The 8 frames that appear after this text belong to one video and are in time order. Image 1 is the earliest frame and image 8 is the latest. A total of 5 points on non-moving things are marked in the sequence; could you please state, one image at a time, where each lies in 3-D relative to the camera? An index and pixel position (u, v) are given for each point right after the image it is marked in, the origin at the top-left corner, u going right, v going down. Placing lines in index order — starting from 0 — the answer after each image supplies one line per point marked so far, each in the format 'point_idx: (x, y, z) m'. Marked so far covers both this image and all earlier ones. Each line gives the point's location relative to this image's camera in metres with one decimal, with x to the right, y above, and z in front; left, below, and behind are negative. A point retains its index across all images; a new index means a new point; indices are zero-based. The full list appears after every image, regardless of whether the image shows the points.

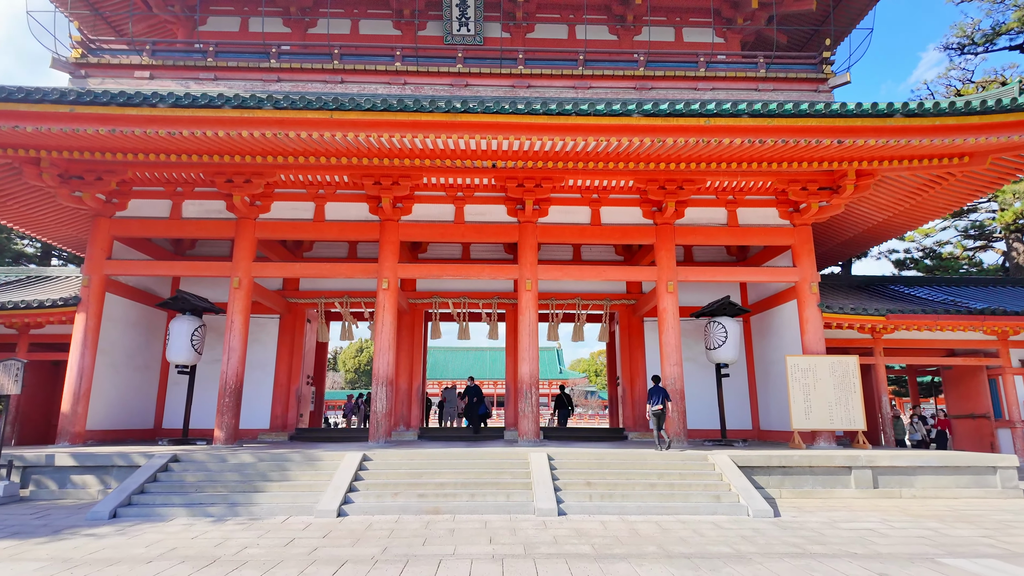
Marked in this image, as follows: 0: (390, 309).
0: (-1.9, -0.3, +9.4) m
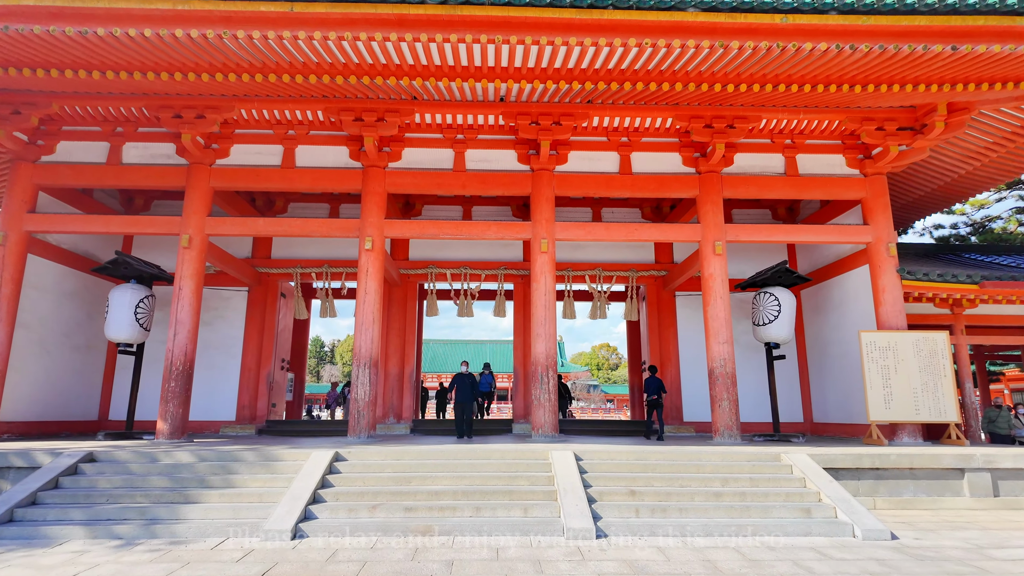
0: (-1.7, +0.2, +7.6) m
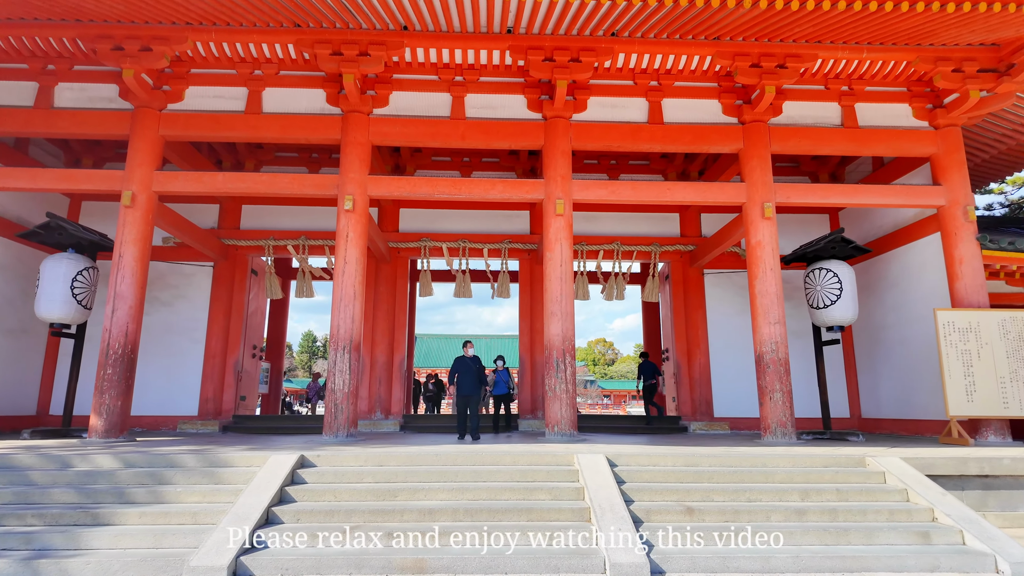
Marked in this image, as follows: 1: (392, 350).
0: (-1.6, +0.5, +6.4) m
1: (-1.7, -0.9, +8.5) m
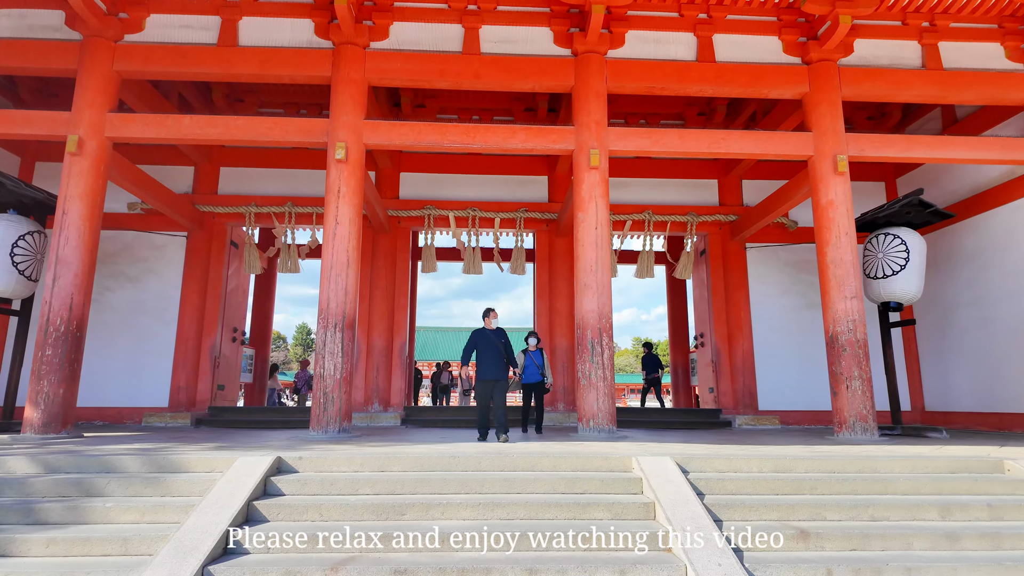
0: (-1.4, +0.8, +5.3) m
1: (-1.5, -0.6, +7.4) m
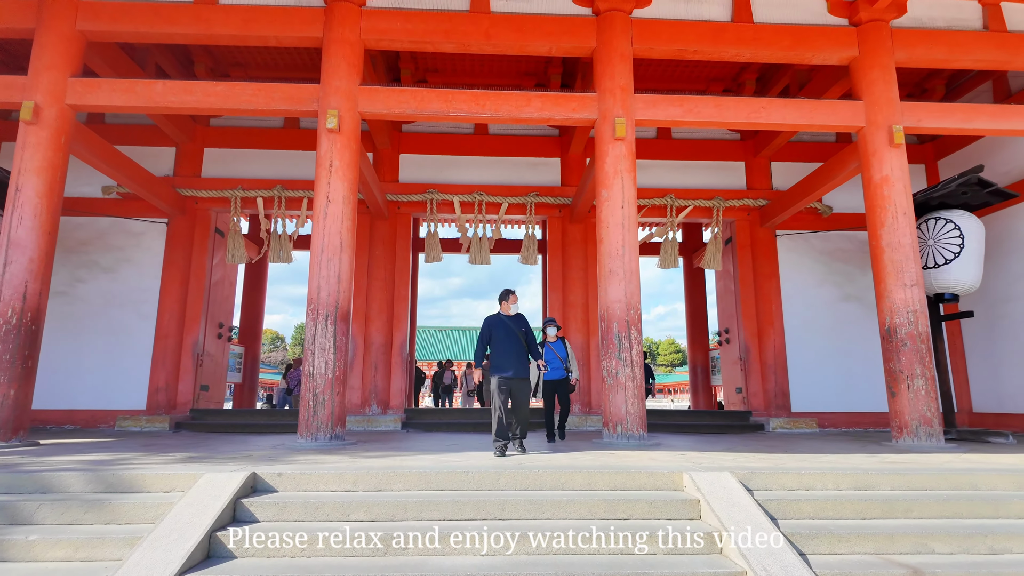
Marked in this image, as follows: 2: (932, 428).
0: (-1.3, +0.9, +4.7) m
1: (-1.3, -0.5, +6.8) m
2: (+3.1, -1.0, +4.5) m
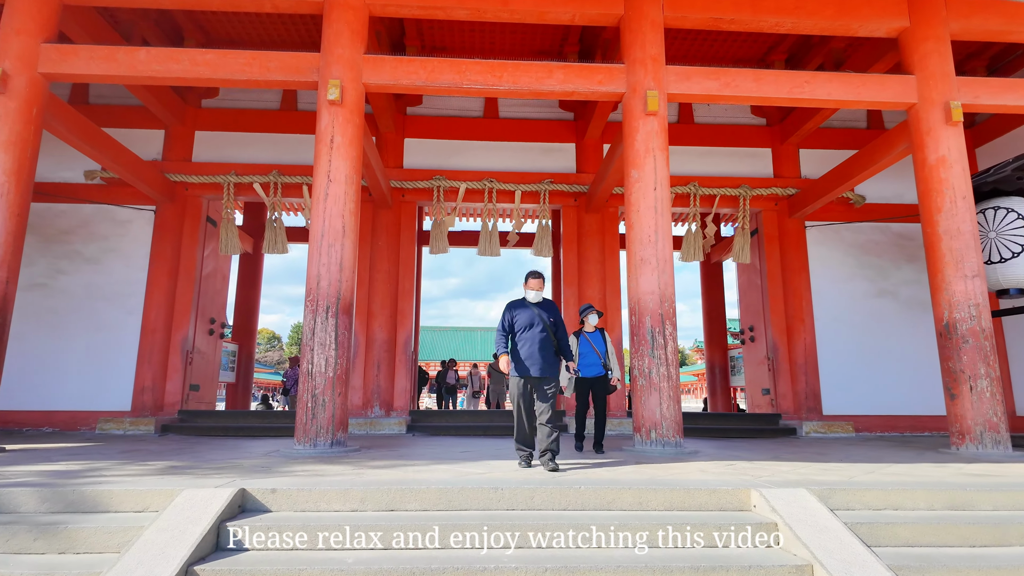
0: (-1.1, +1.0, +4.2) m
1: (-1.2, -0.4, +6.3) m
2: (+3.2, -1.0, +4.1) m
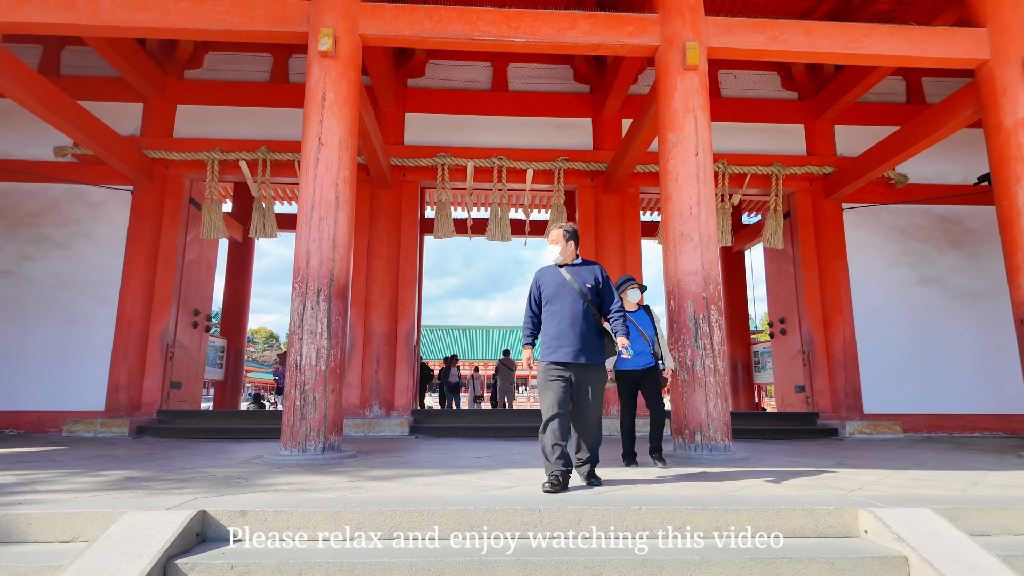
0: (-1.0, +1.1, +3.7) m
1: (-1.1, -0.3, +5.8) m
2: (+3.3, -0.8, +3.5) m
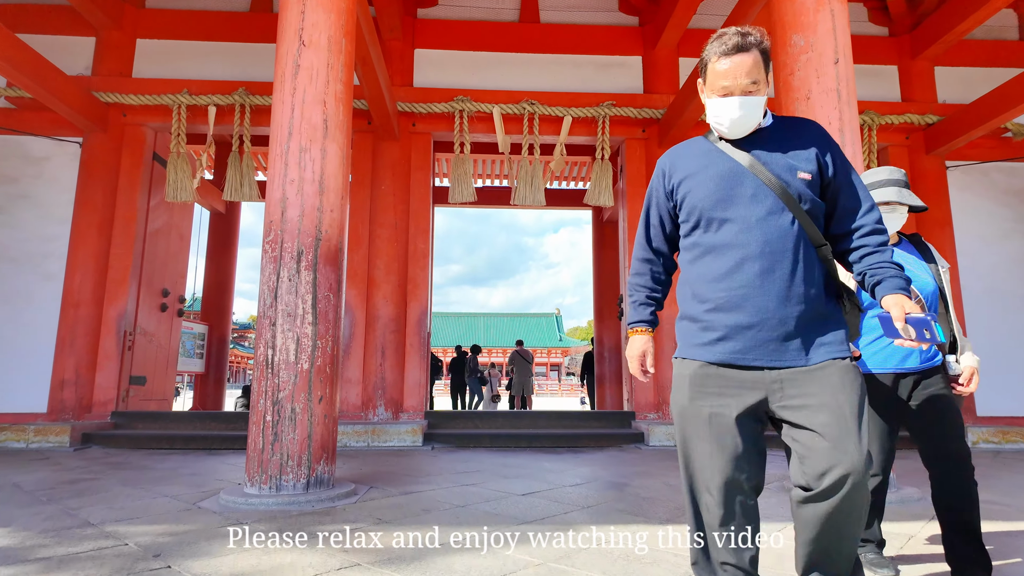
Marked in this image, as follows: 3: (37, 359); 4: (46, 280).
0: (-0.8, +1.2, +2.6) m
1: (-0.8, -0.1, +4.7) m
2: (+3.6, -0.7, +2.5) m
3: (-3.5, -0.5, +4.5) m
4: (-3.5, +0.1, +4.6) m
